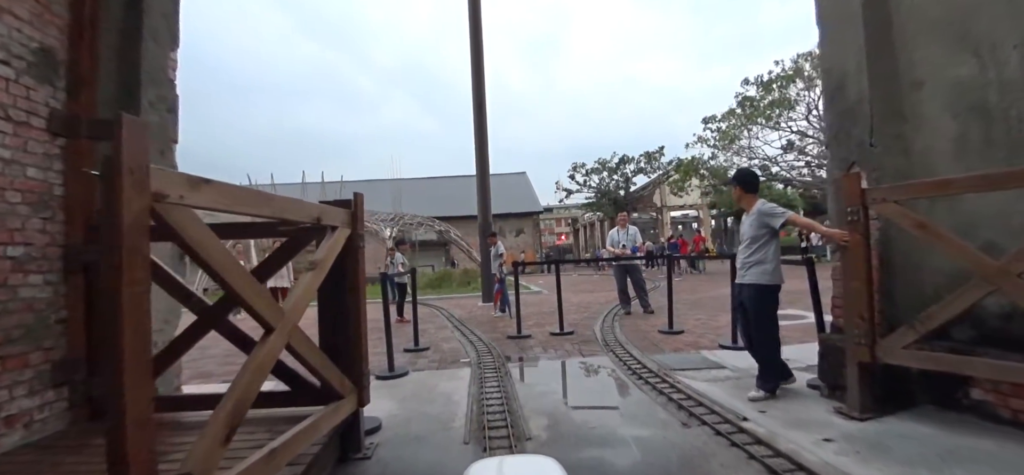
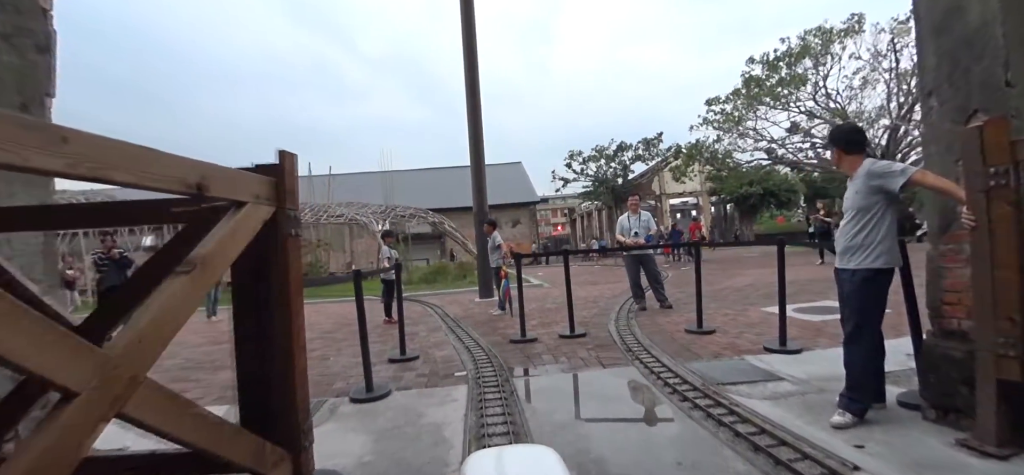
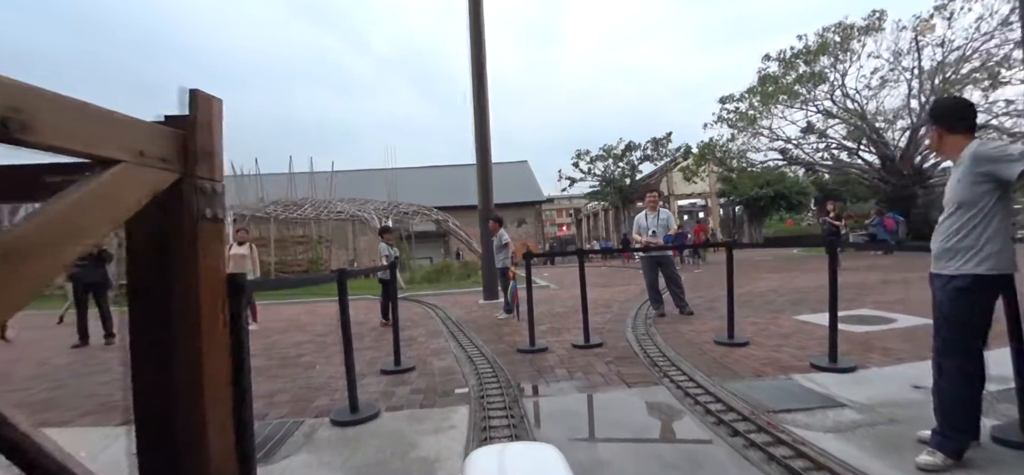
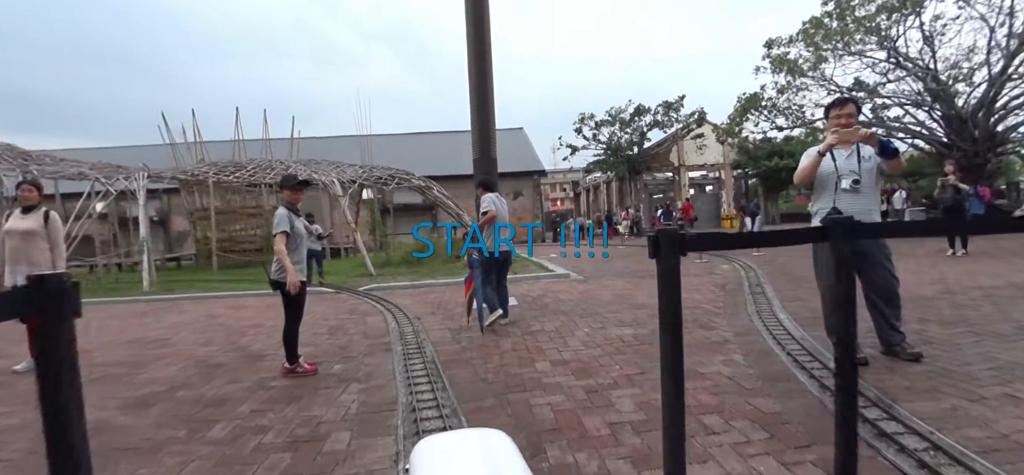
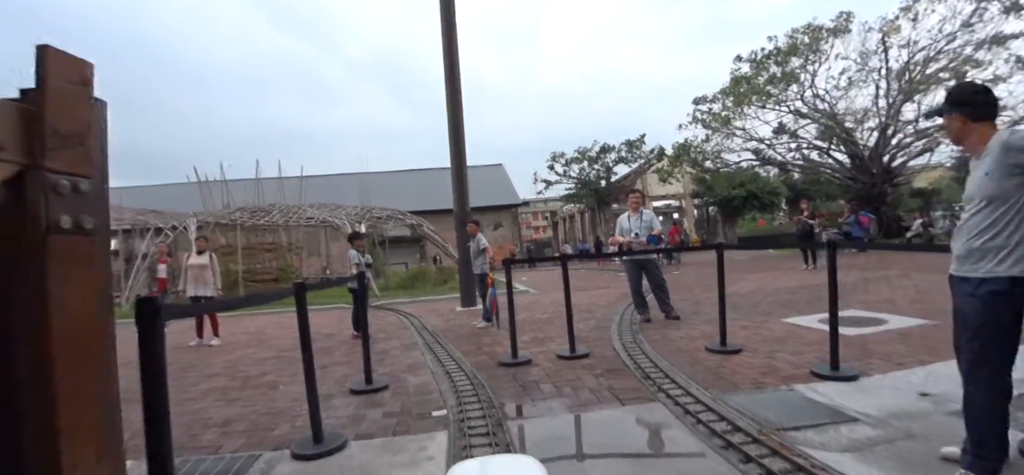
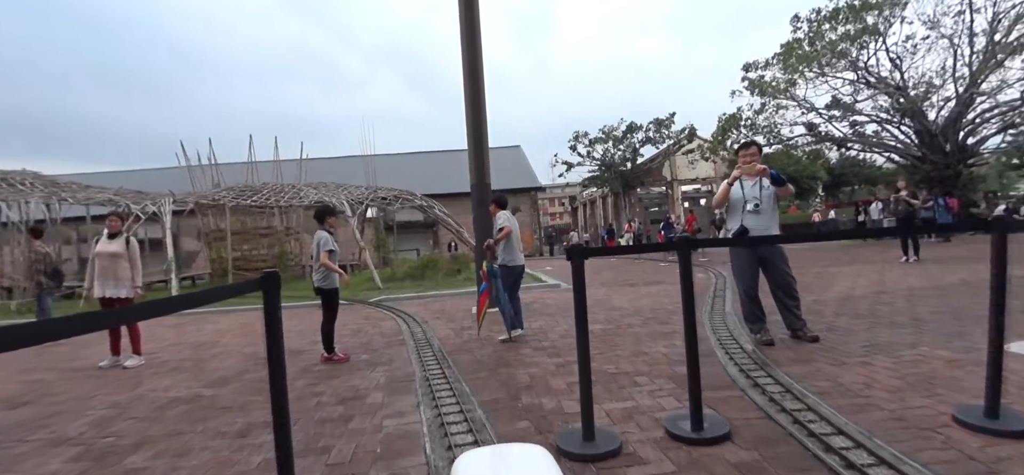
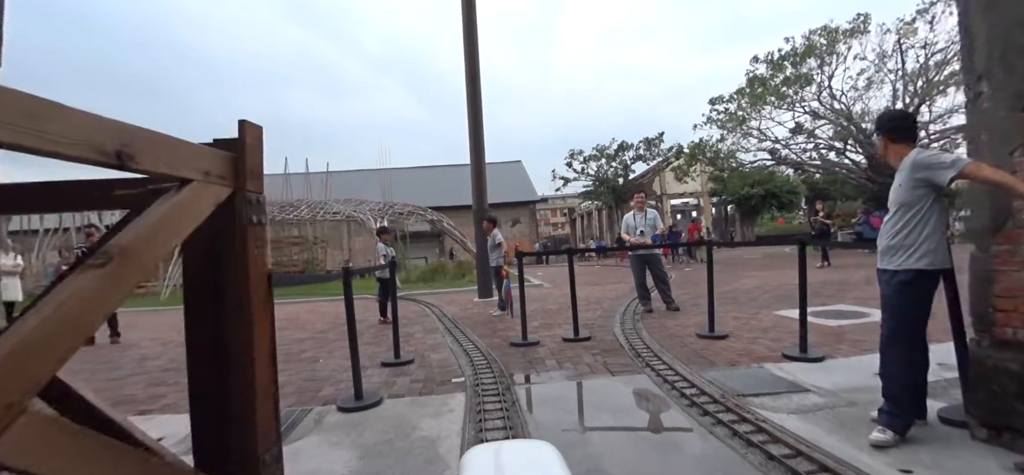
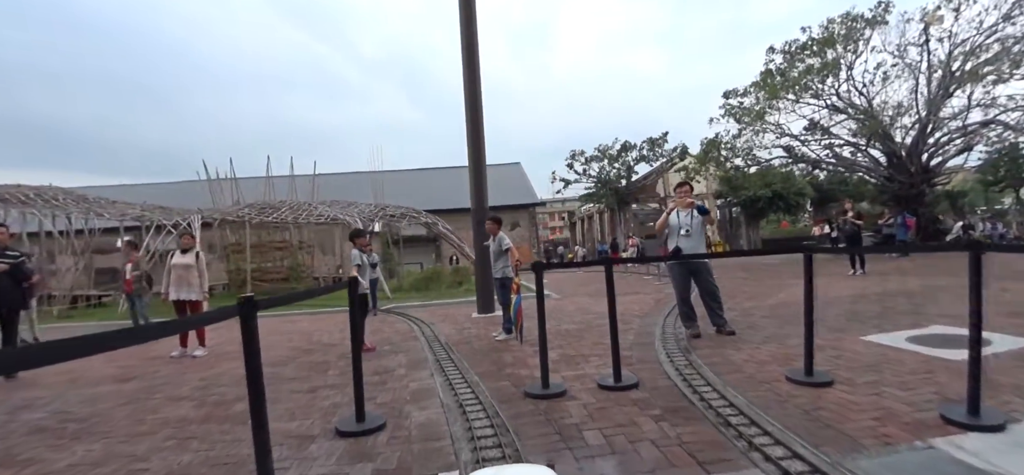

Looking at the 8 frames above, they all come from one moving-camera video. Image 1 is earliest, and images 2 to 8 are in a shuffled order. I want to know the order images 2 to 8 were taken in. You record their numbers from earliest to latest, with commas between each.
2, 7, 3, 5, 8, 6, 4
